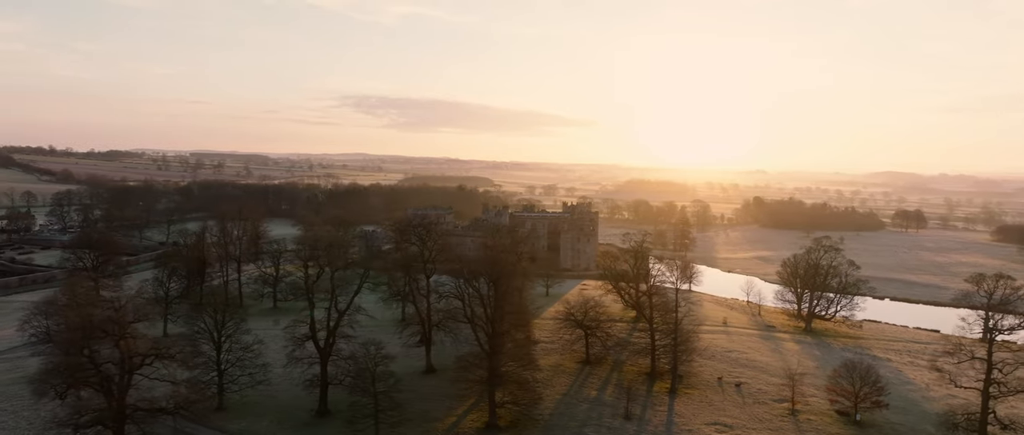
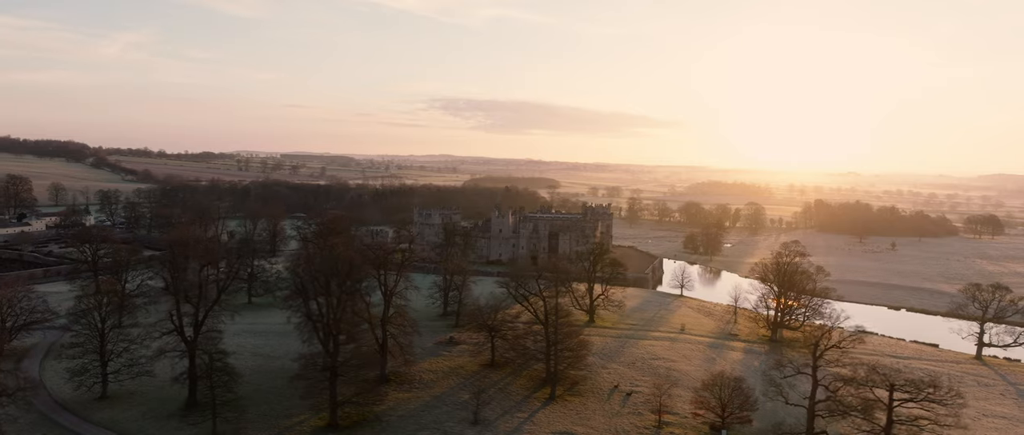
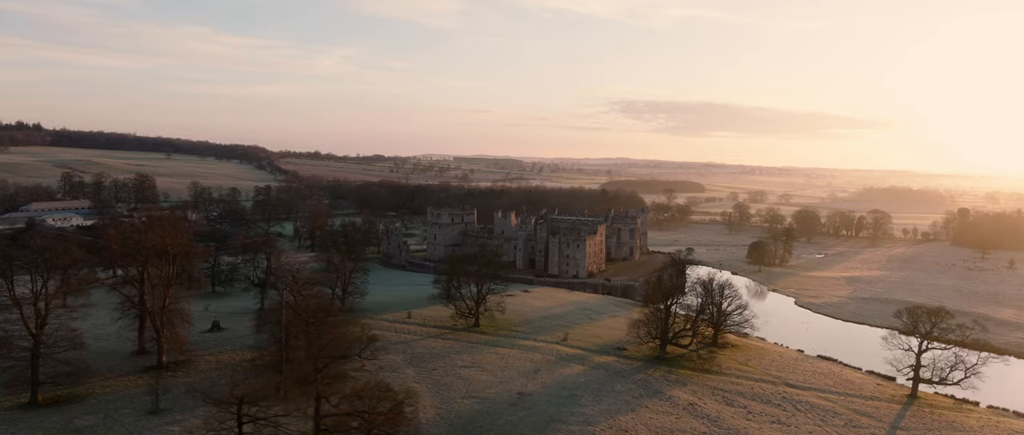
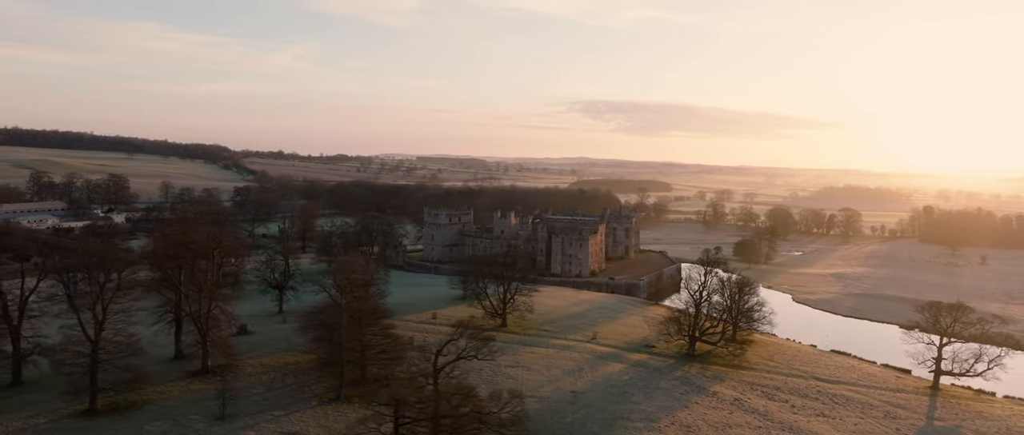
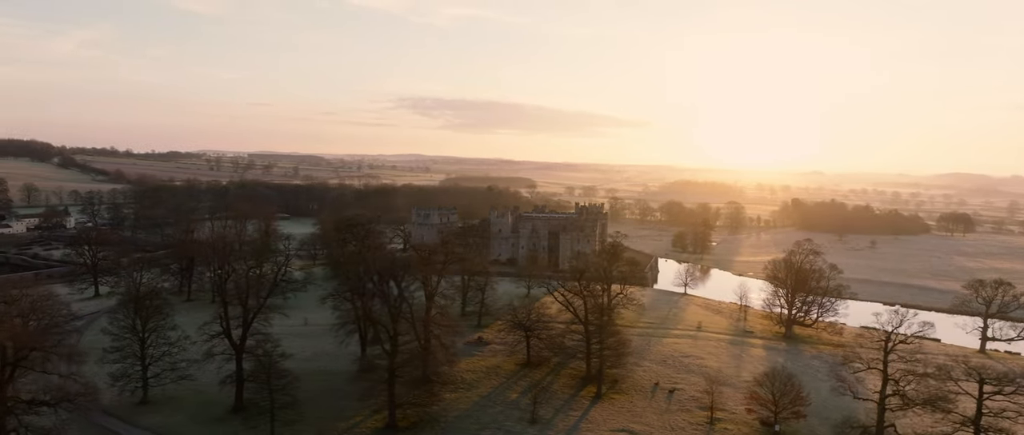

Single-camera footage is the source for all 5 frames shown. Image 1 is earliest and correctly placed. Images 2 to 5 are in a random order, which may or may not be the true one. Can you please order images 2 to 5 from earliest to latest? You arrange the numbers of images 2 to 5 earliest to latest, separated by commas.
5, 2, 4, 3
